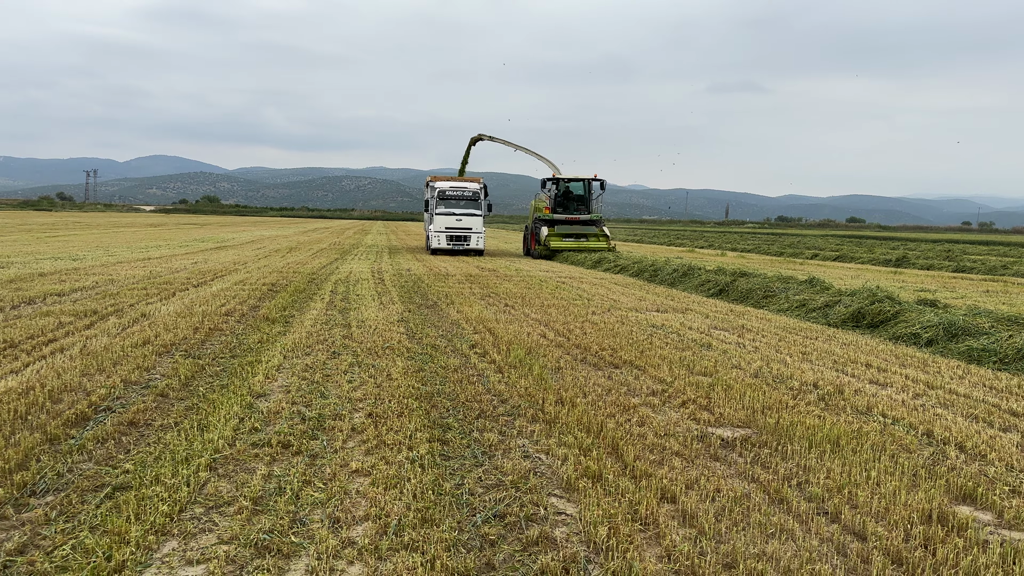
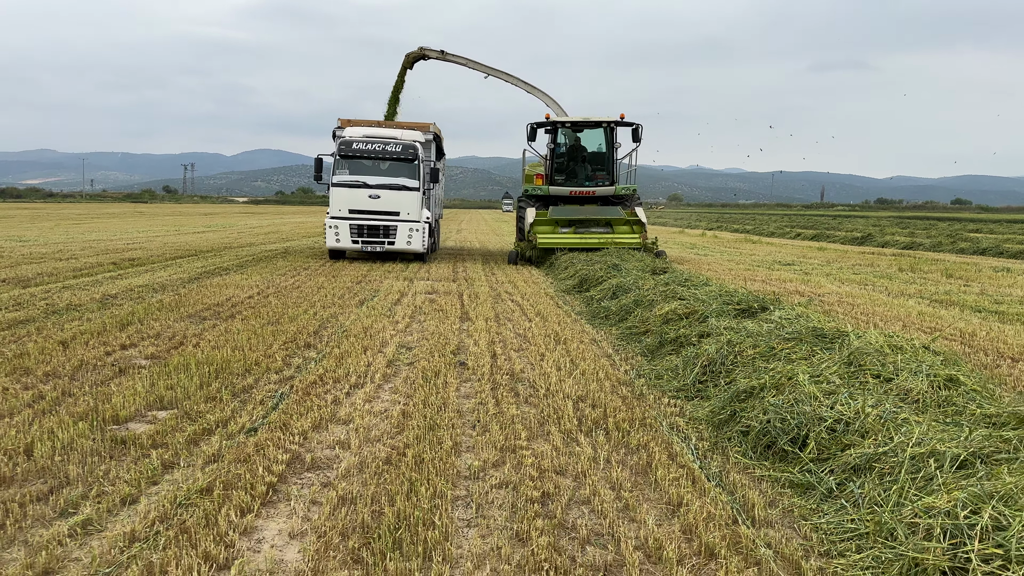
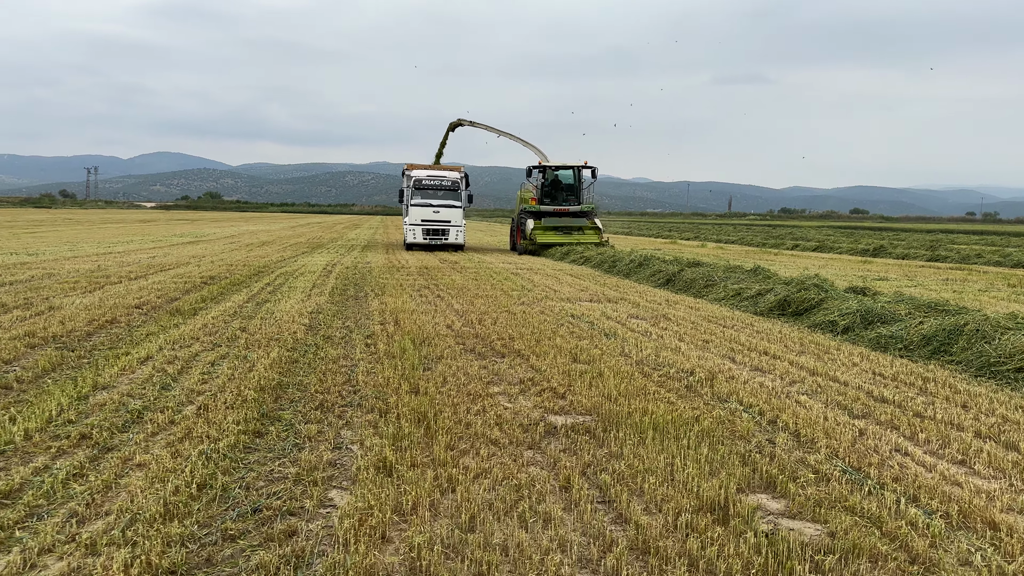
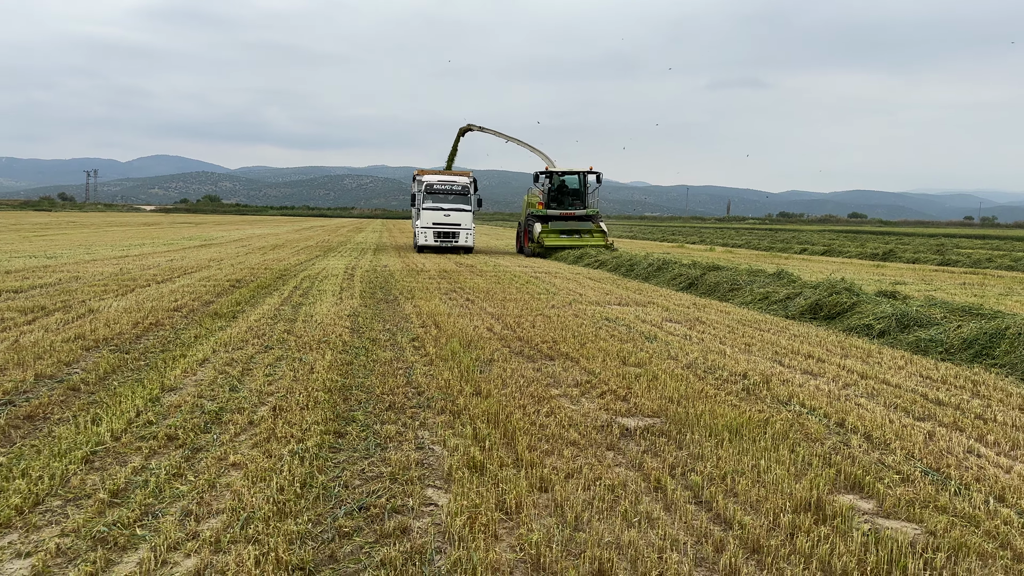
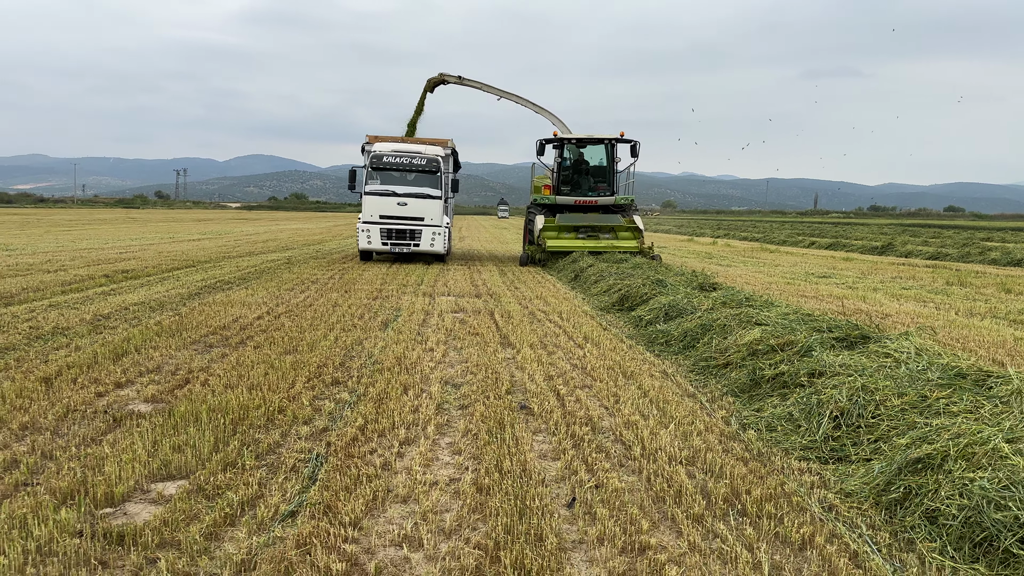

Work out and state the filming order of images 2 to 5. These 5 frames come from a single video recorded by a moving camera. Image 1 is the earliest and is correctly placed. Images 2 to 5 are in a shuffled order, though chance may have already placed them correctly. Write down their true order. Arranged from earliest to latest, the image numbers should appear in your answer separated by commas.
4, 3, 5, 2
